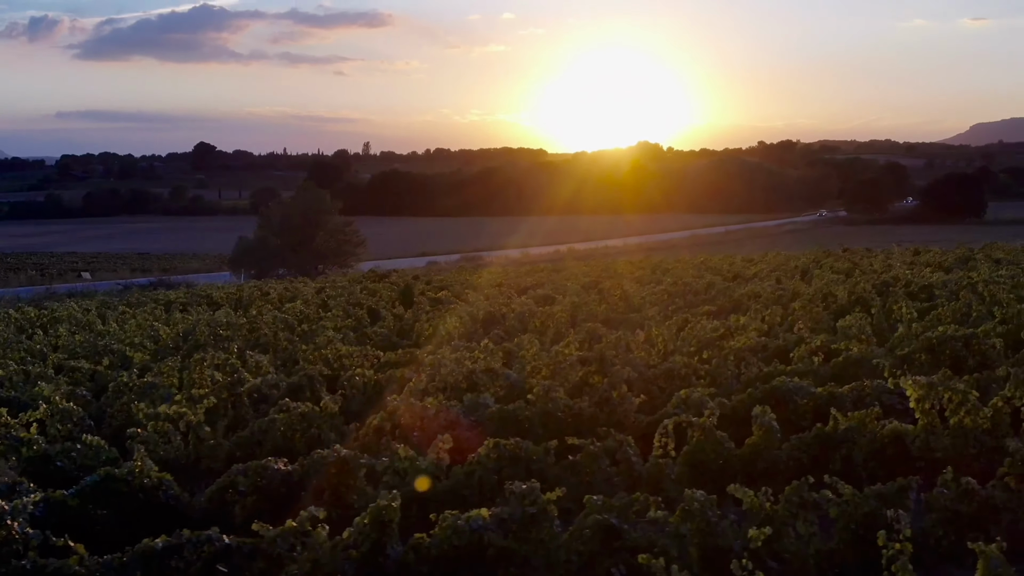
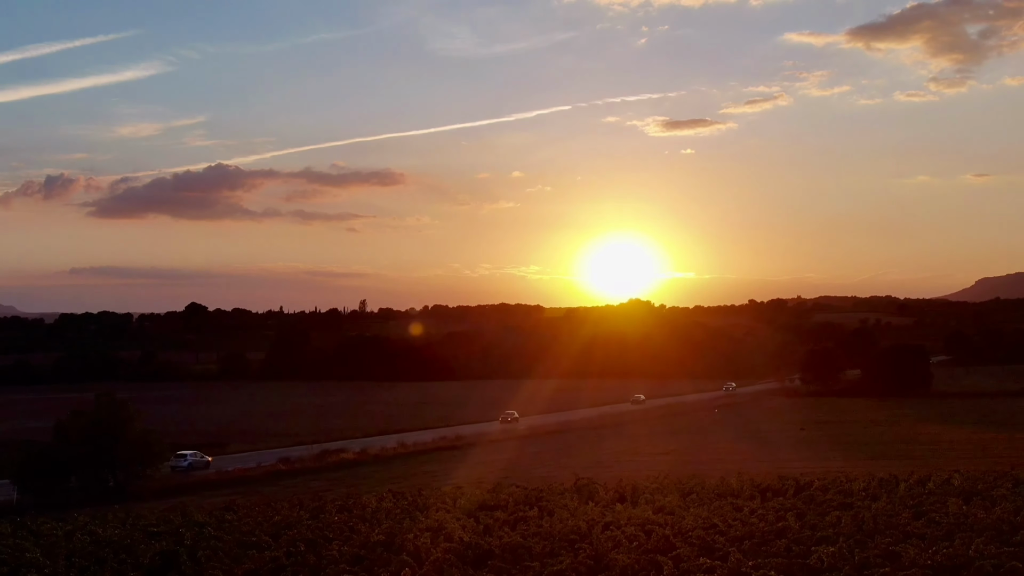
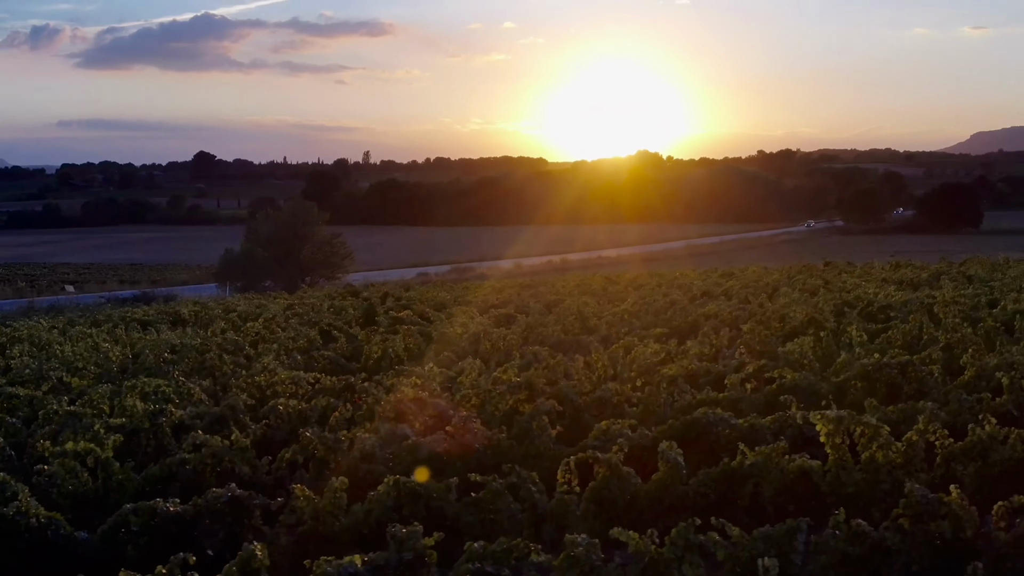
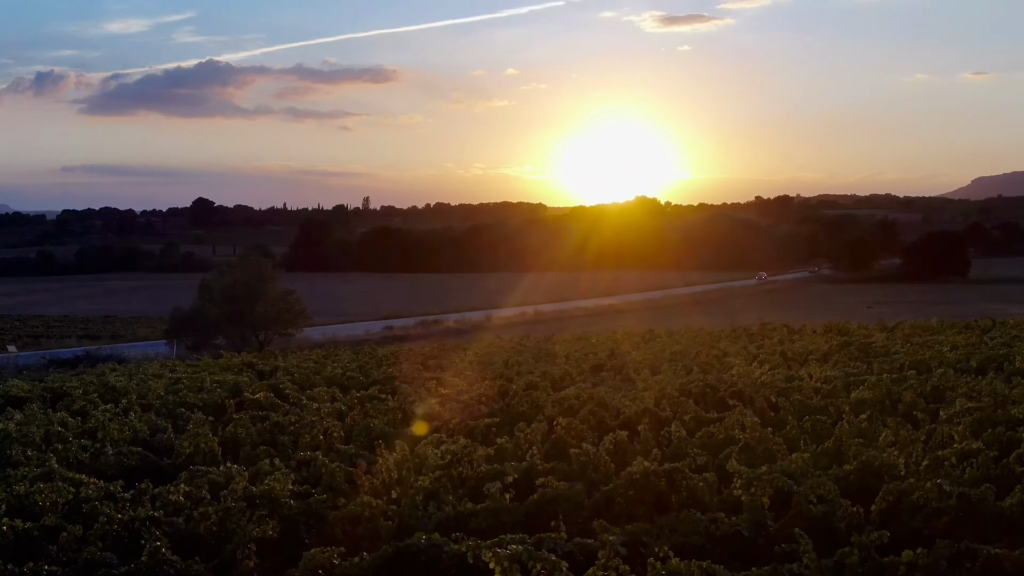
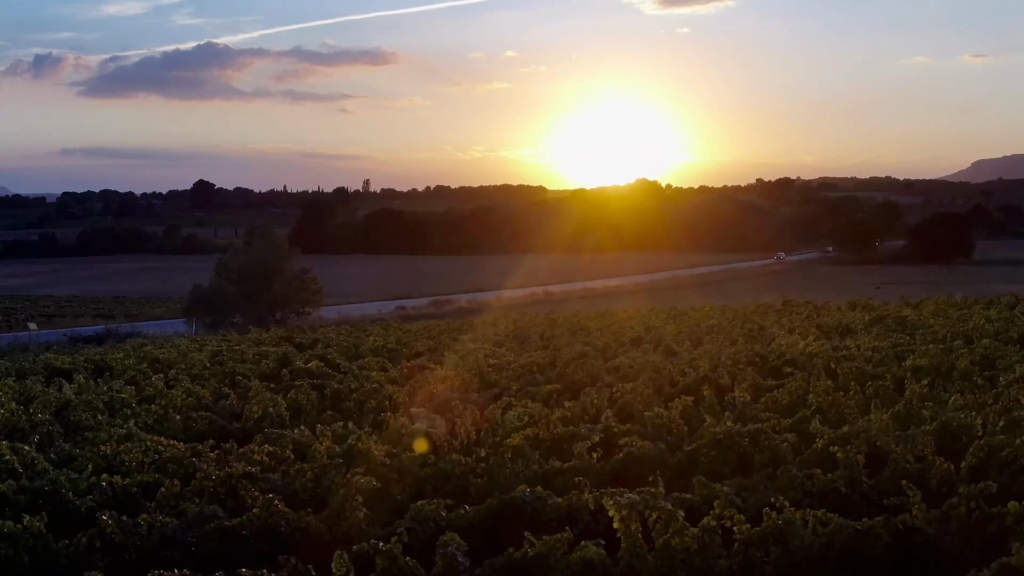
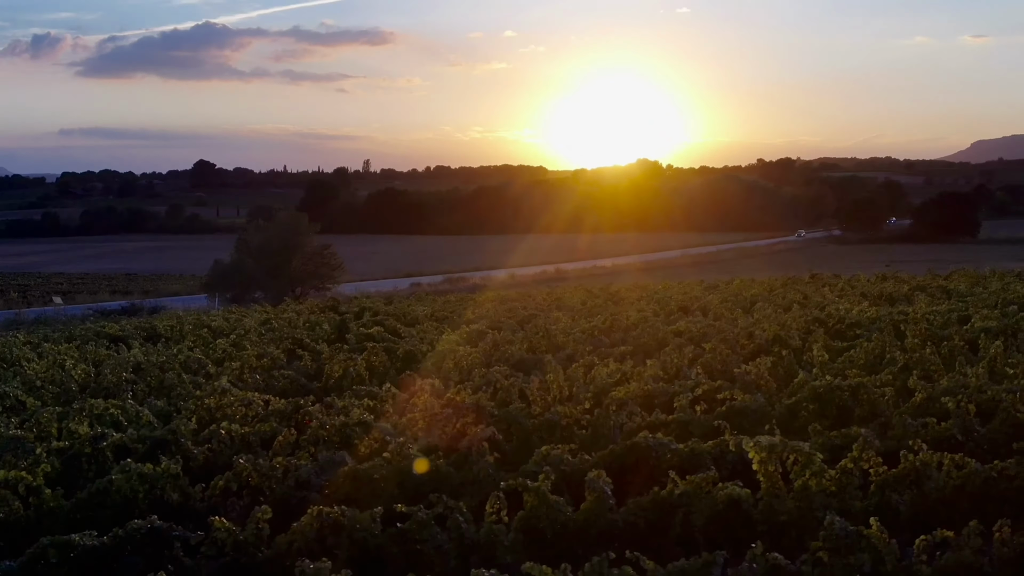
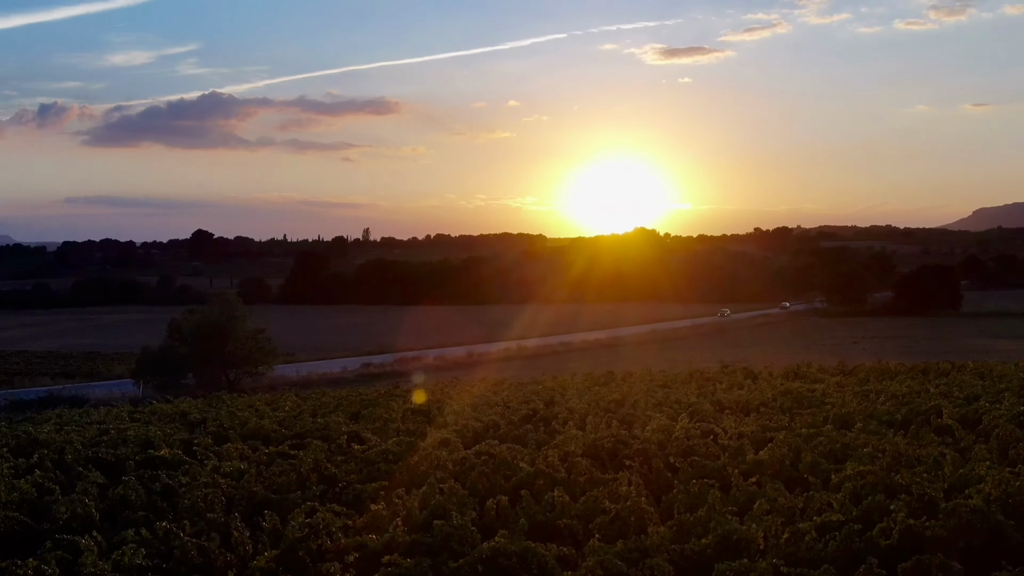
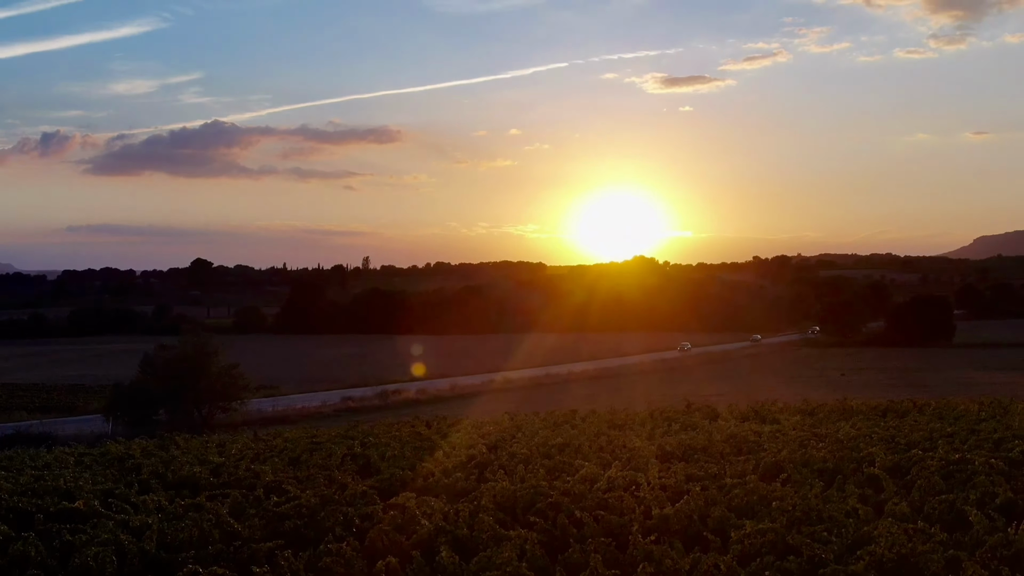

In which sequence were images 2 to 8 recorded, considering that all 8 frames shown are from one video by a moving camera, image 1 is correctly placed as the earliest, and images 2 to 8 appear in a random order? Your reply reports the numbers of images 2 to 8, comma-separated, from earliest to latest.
3, 6, 5, 4, 7, 8, 2
